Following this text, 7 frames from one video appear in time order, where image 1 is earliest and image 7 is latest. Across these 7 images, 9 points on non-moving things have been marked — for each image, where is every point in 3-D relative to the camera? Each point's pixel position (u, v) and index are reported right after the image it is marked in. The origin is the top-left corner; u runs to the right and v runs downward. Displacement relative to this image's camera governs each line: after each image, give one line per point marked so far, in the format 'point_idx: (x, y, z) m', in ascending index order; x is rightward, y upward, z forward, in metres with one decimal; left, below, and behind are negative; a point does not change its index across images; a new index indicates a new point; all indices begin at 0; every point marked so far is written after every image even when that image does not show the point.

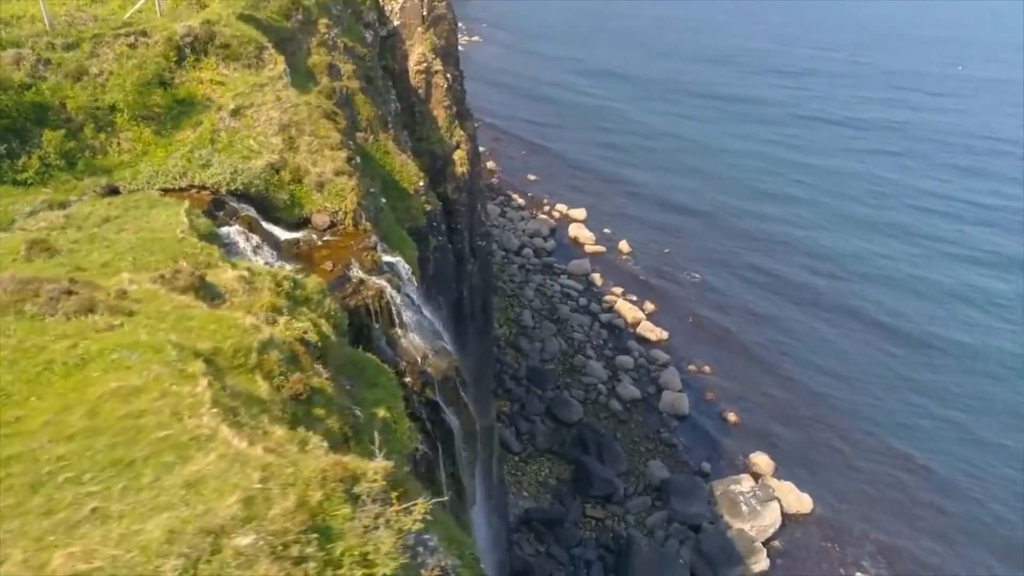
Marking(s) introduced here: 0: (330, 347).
0: (-2.6, -0.8, +10.4) m
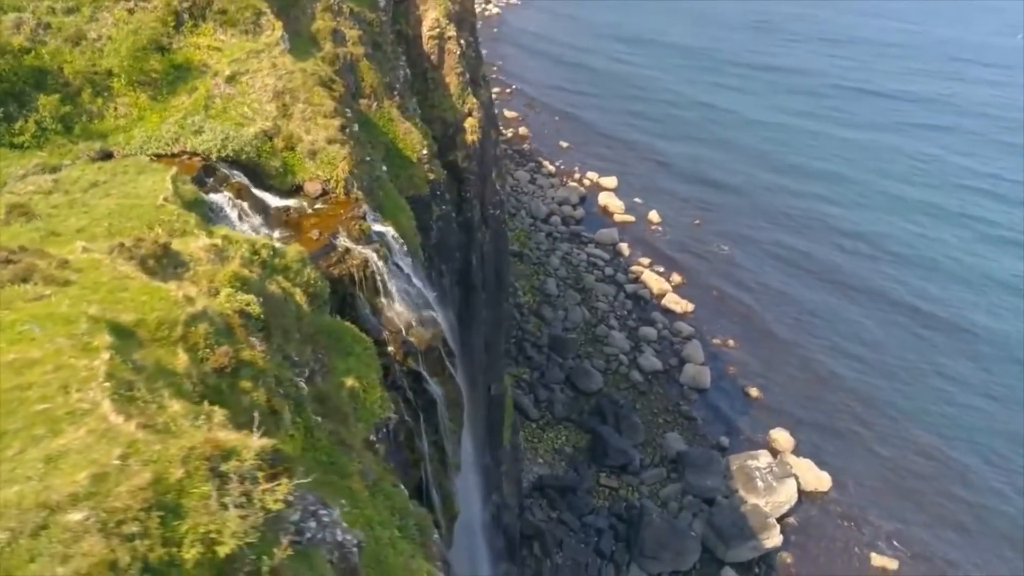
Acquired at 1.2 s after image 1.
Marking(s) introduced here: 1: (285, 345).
0: (-3.0, -0.4, +10.6) m
1: (-3.0, -0.9, +9.4) m
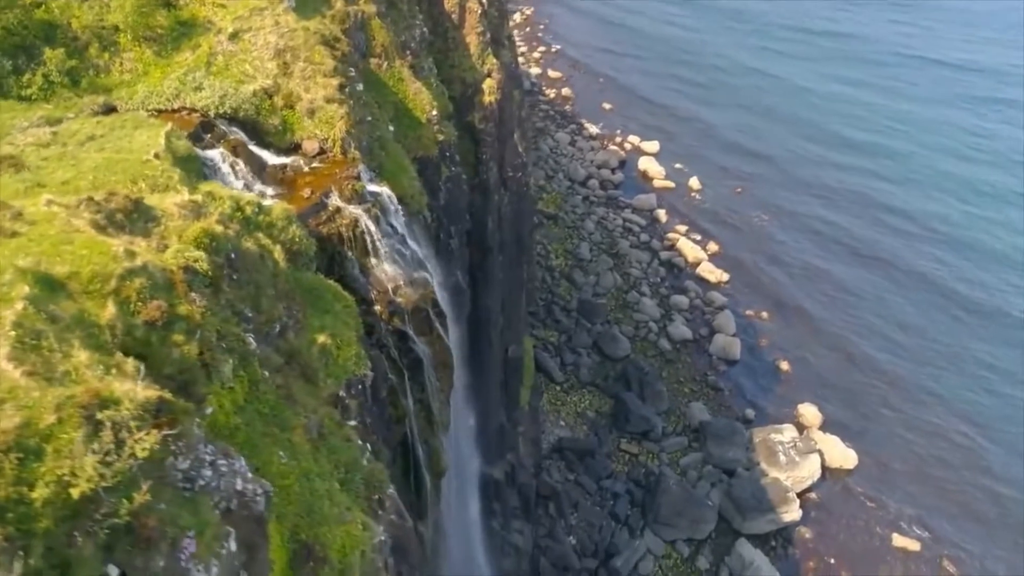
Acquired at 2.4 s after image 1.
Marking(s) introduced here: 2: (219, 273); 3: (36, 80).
0: (-3.5, +0.2, +10.9) m
1: (-3.5, -0.3, +9.8) m
2: (-4.0, +0.2, +9.3) m
3: (-8.7, +3.8, +13.5) m
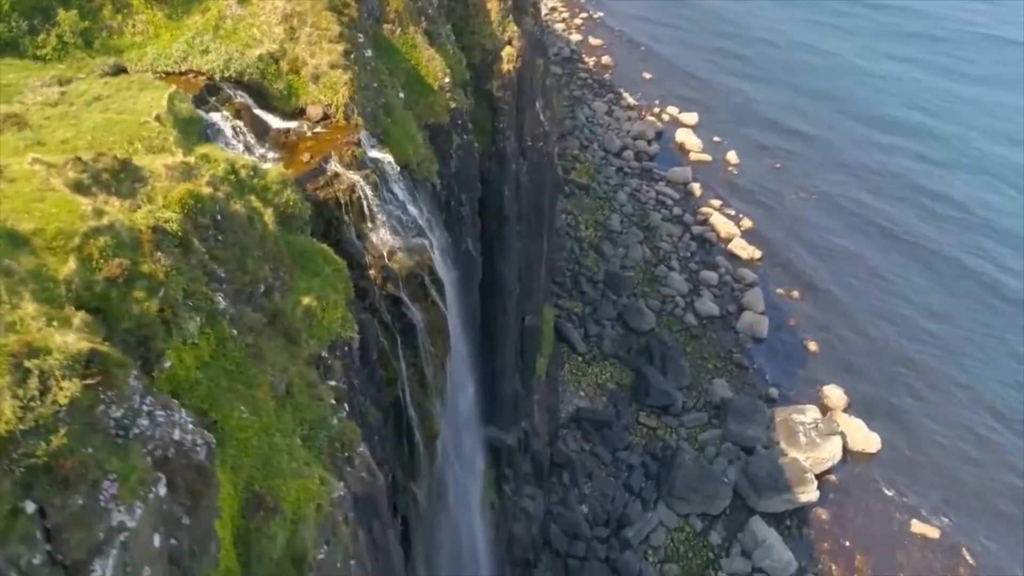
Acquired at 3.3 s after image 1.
0: (-3.8, +0.8, +11.2) m
1: (-3.9, +0.2, +10.1) m
2: (-4.4, +0.7, +9.6) m
3: (-8.7, +4.7, +13.9) m
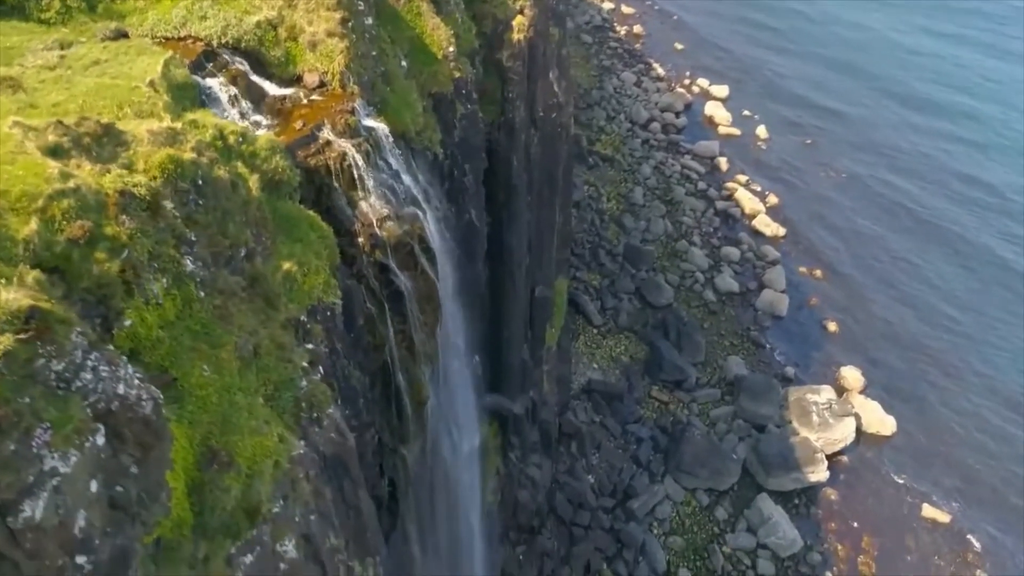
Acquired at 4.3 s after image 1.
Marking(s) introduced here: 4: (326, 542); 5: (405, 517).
0: (-4.1, +1.4, +11.5) m
1: (-4.3, +0.8, +10.5) m
2: (-4.8, +1.2, +10.0) m
3: (-8.9, +5.5, +14.3) m
4: (-2.6, -3.5, +10.1) m
5: (-2.2, -5.3, +16.7) m
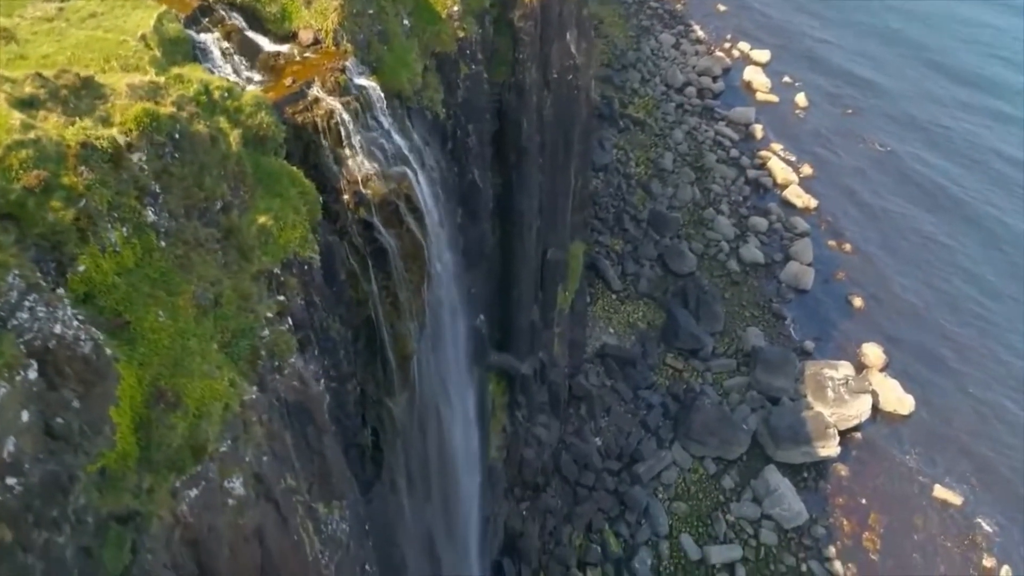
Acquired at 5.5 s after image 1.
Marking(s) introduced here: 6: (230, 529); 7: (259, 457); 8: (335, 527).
0: (-4.6, +2.2, +11.9) m
1: (-4.9, +1.5, +11.0) m
2: (-5.4, +2.0, +10.4) m
3: (-9.0, +6.7, +14.7) m
4: (-3.4, -2.8, +10.7) m
5: (-2.7, -4.3, +17.4) m
6: (-3.8, -3.2, +9.9) m
7: (-3.5, -2.4, +10.4) m
8: (-2.9, -4.0, +12.2) m
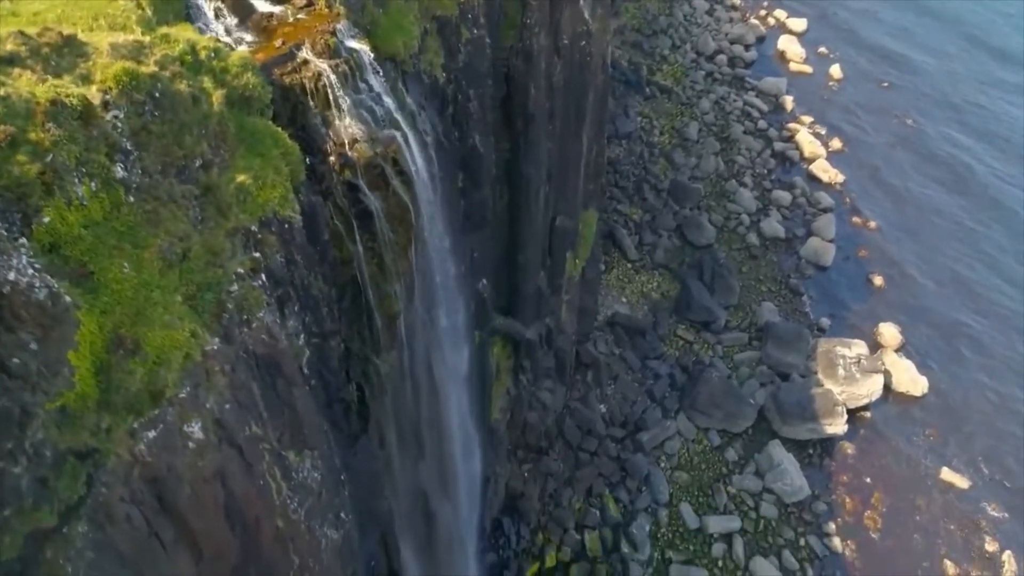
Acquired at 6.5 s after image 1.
0: (-5.1, +2.9, +12.3) m
1: (-5.4, +2.2, +11.4) m
2: (-5.9, +2.7, +10.9) m
3: (-9.2, +7.7, +15.1) m
4: (-4.1, -2.2, +11.3) m
5: (-3.2, -3.3, +18.0) m
6: (-4.6, -2.6, +10.5) m
7: (-4.2, -1.8, +10.9) m
8: (-3.6, -3.3, +12.8) m
